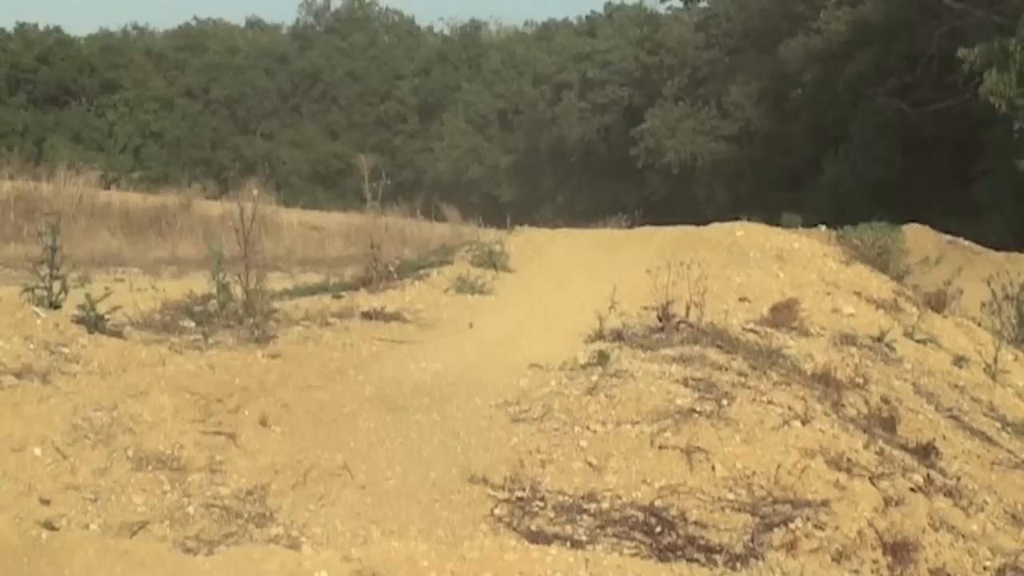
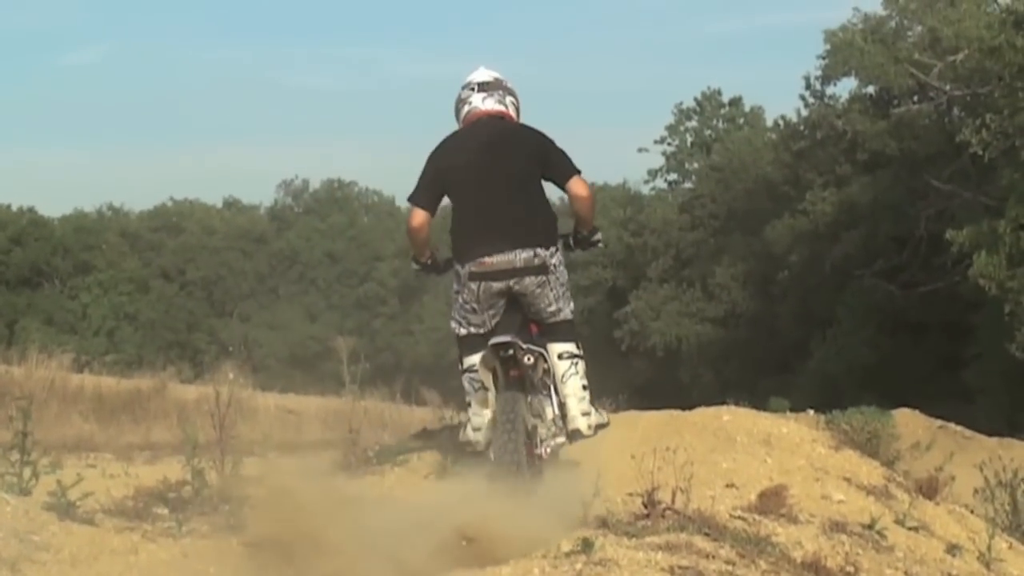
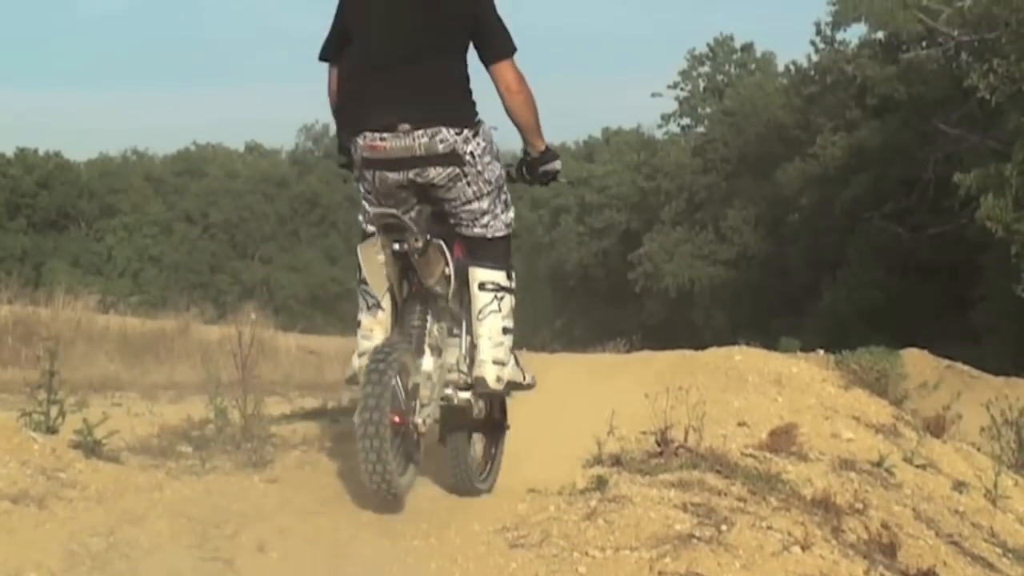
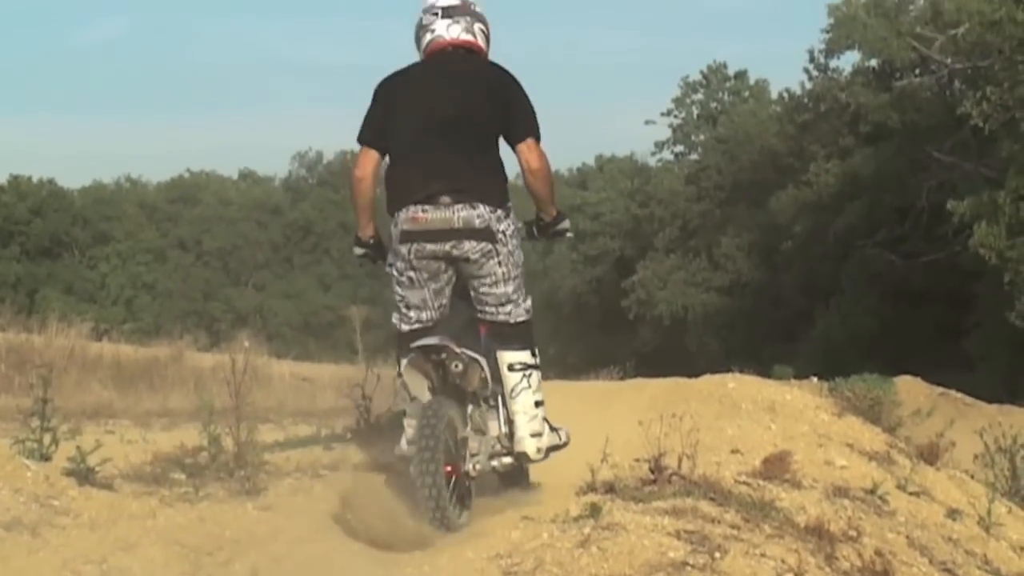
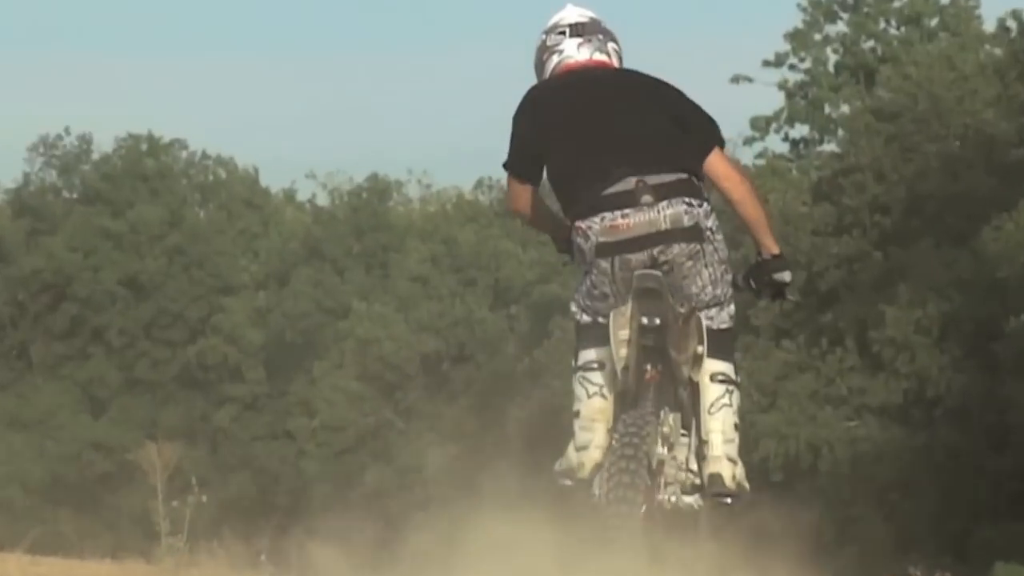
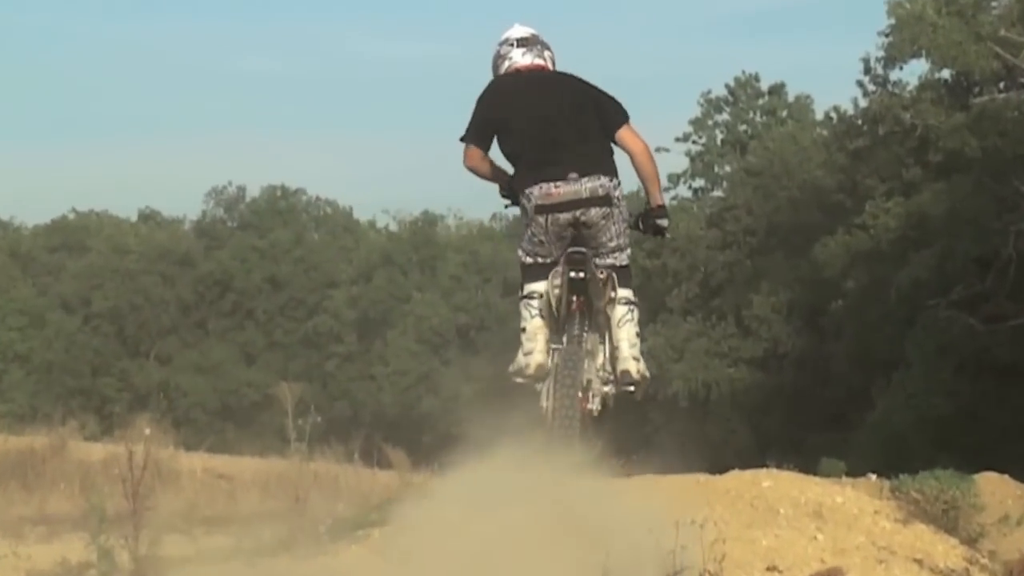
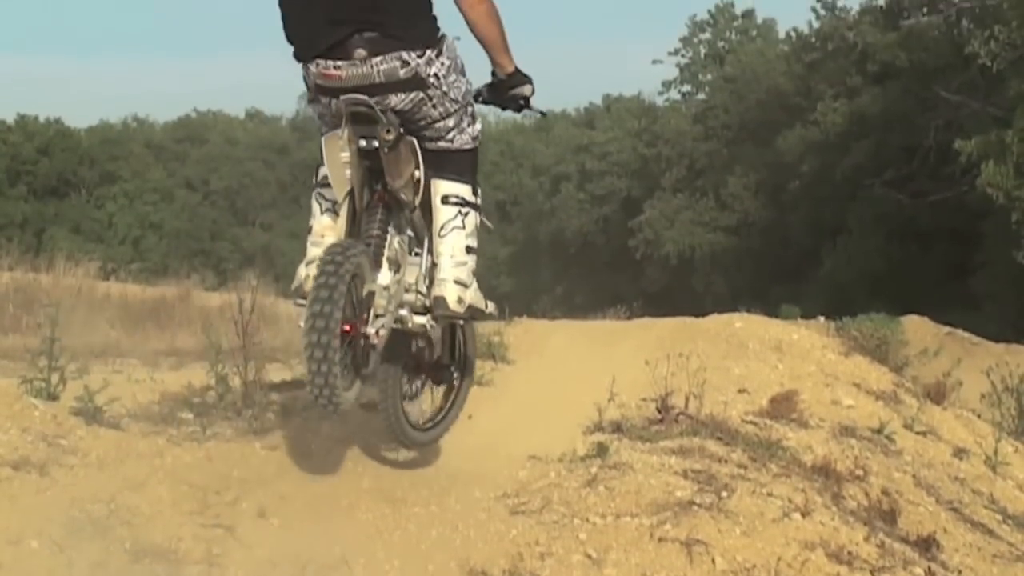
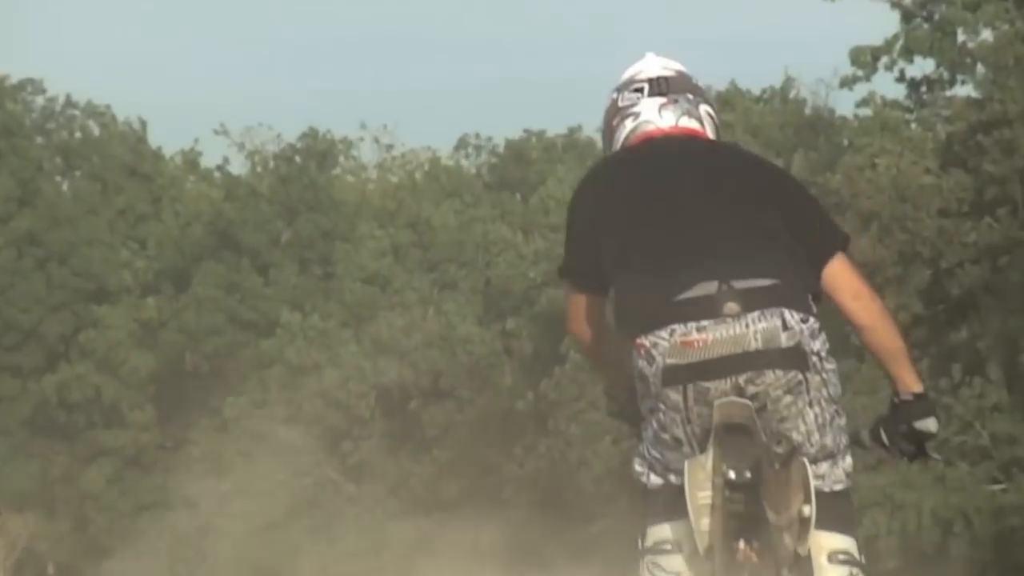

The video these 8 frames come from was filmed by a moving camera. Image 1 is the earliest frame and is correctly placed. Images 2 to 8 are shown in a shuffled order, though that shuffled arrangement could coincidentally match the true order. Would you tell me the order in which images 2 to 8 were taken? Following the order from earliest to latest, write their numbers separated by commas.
7, 3, 4, 2, 6, 5, 8
